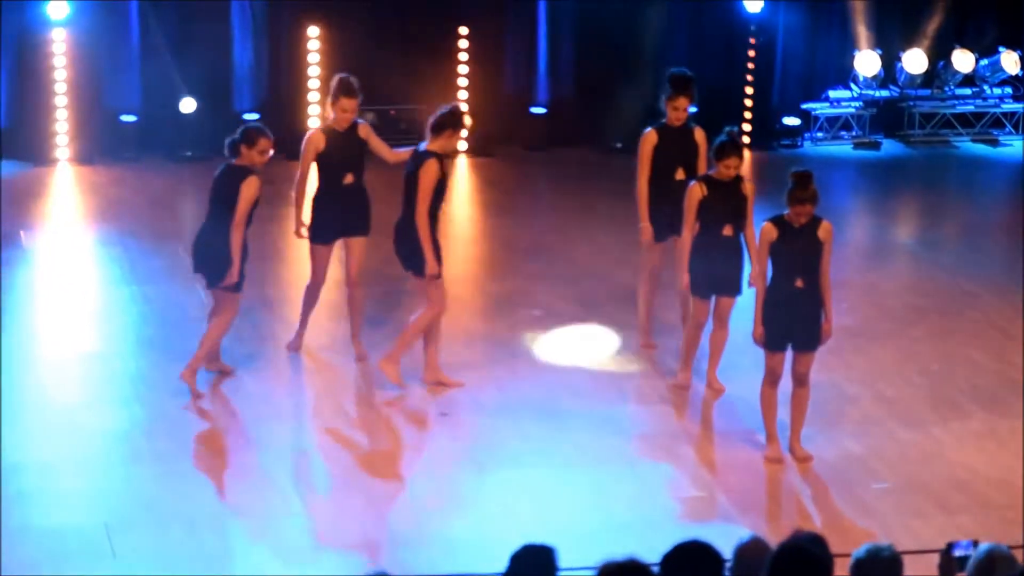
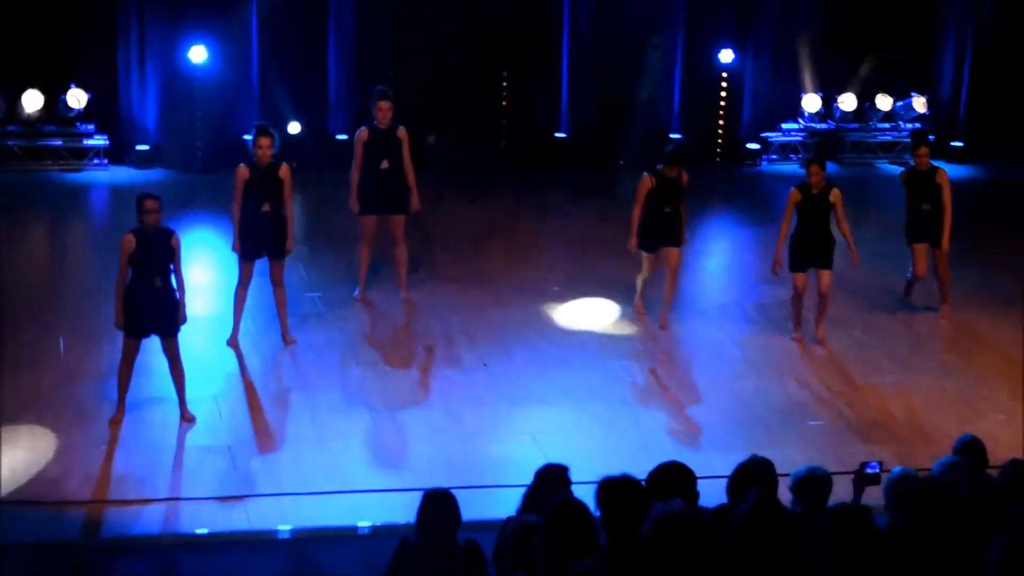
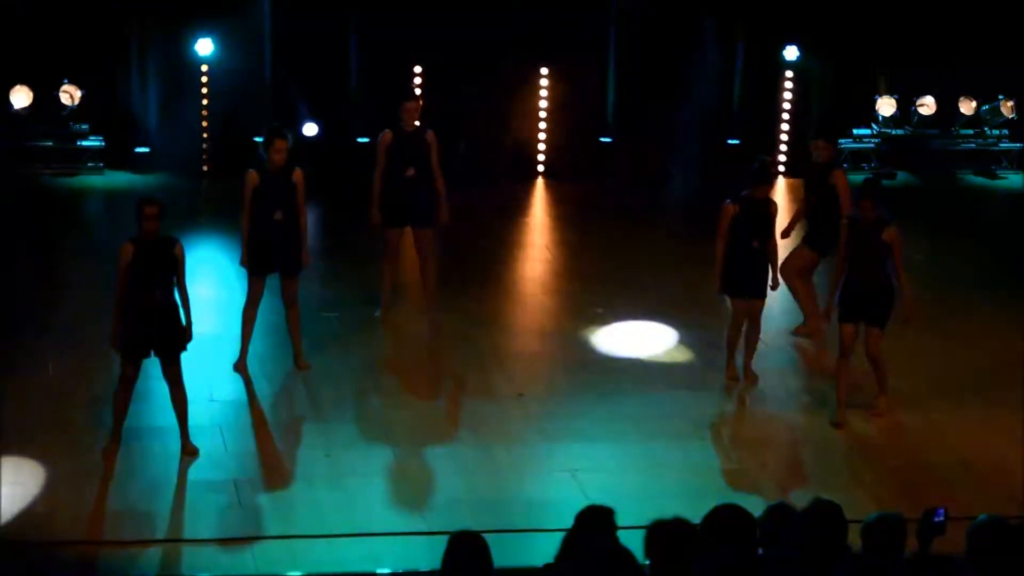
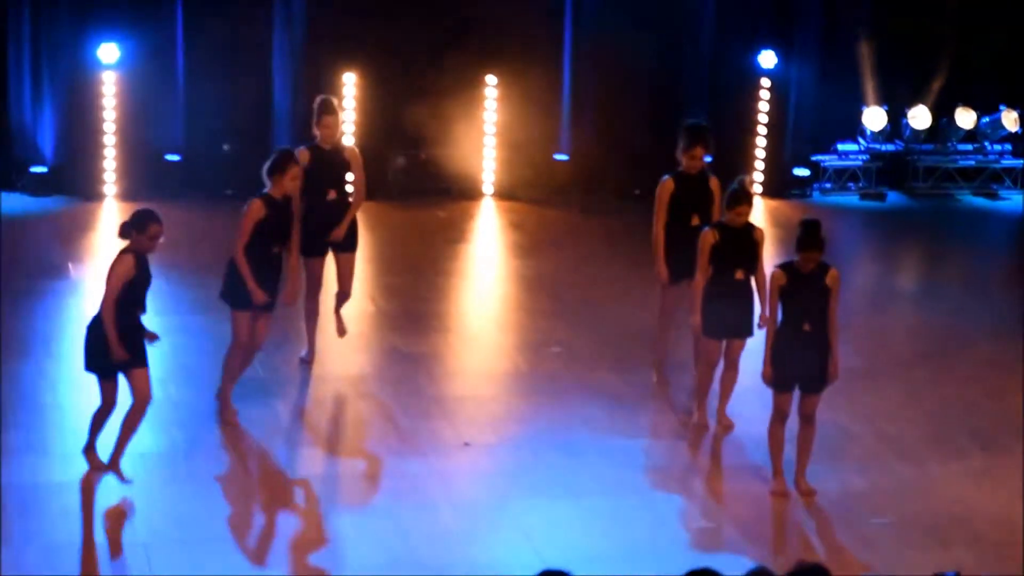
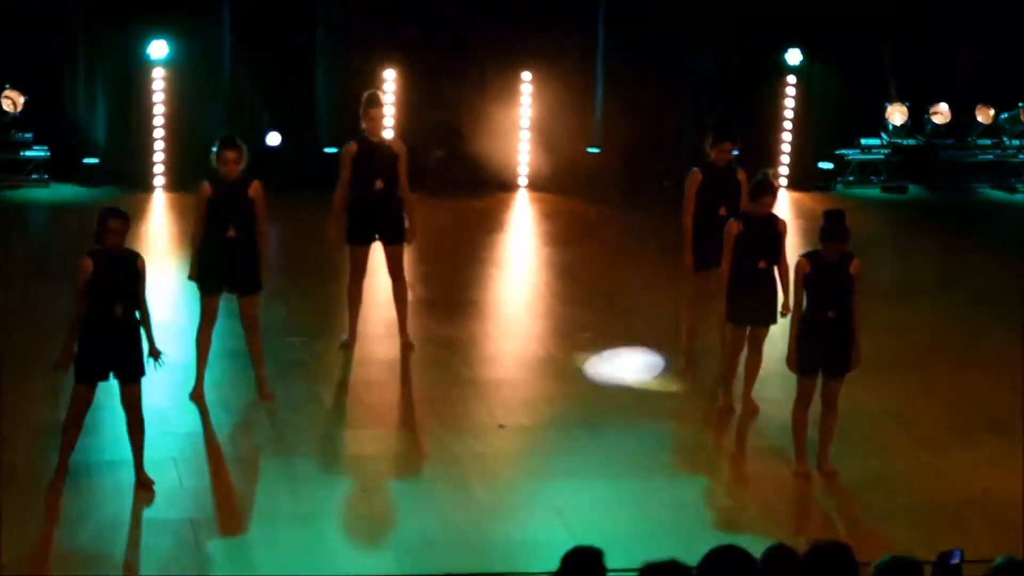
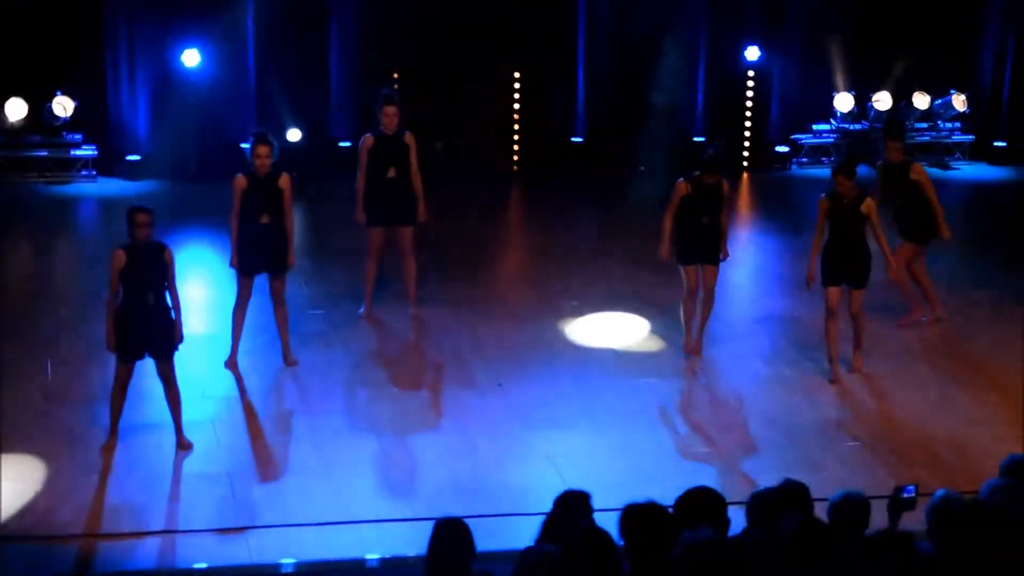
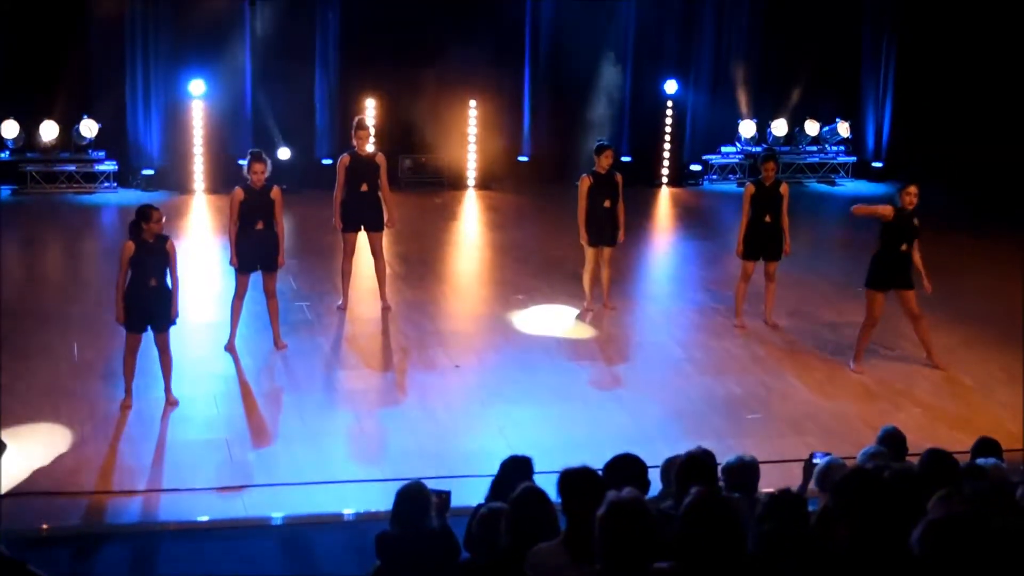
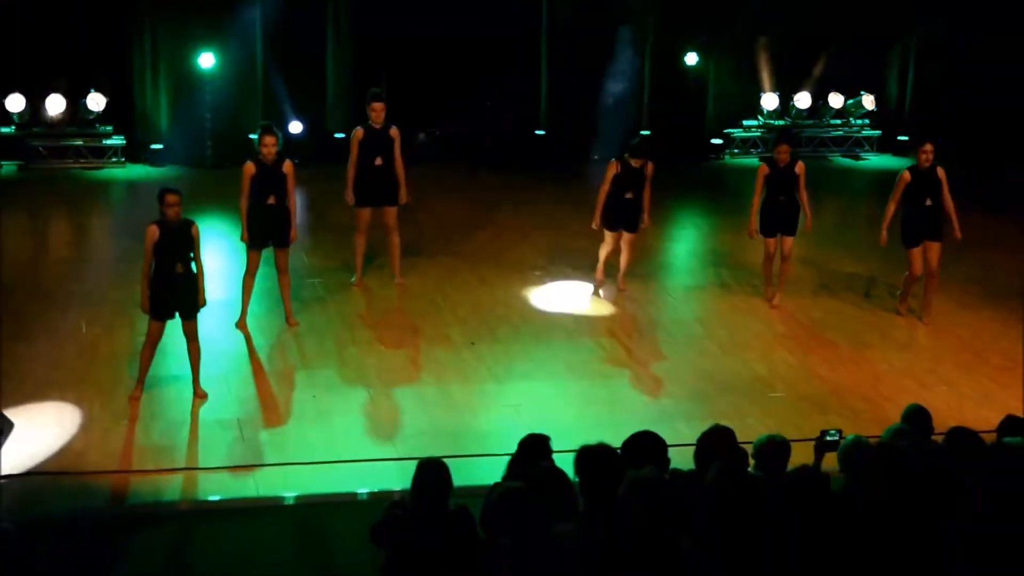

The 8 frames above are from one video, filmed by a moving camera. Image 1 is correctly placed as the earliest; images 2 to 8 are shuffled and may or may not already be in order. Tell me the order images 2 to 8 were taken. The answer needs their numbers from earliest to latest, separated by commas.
4, 5, 3, 6, 2, 8, 7
